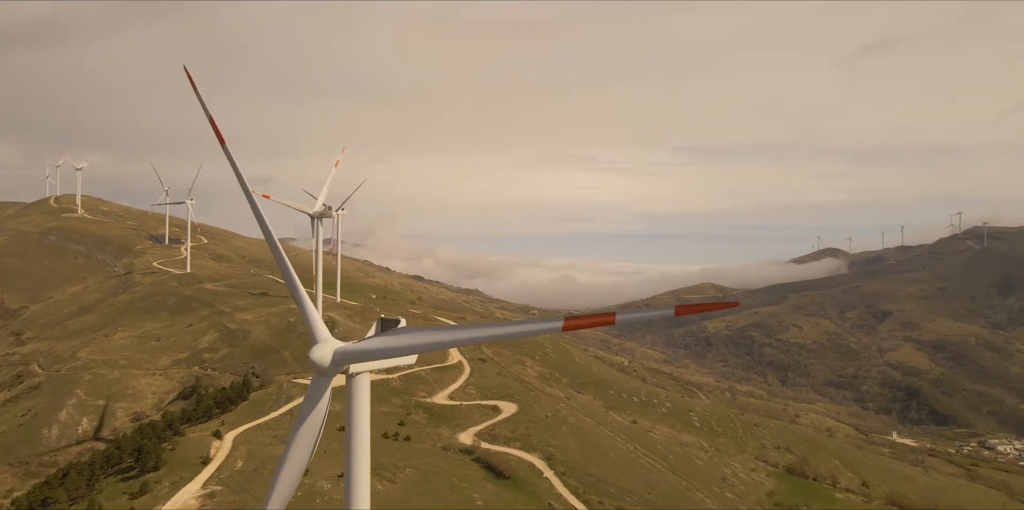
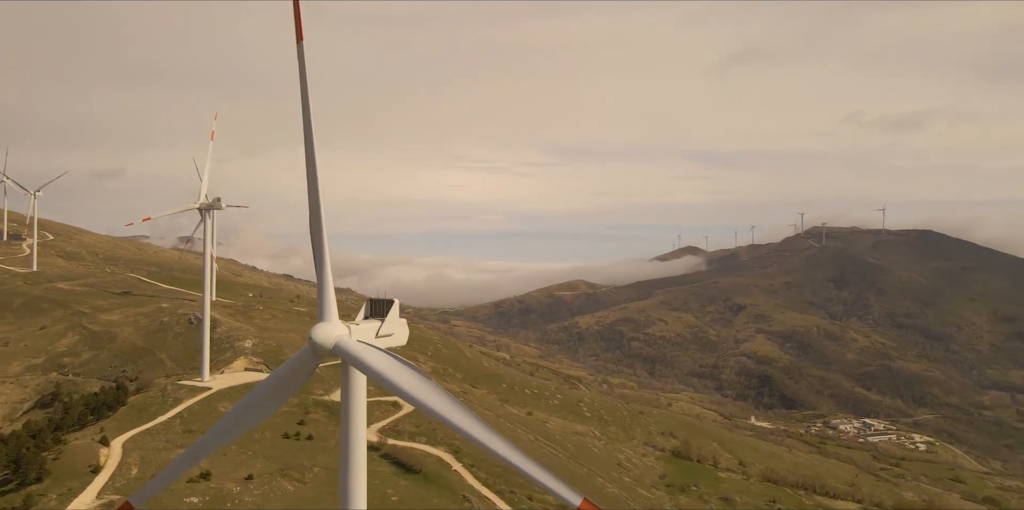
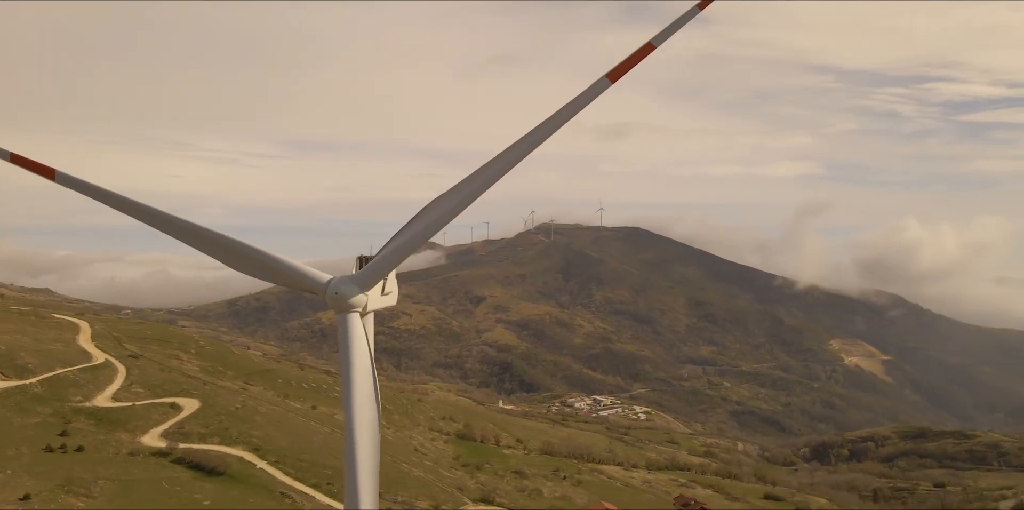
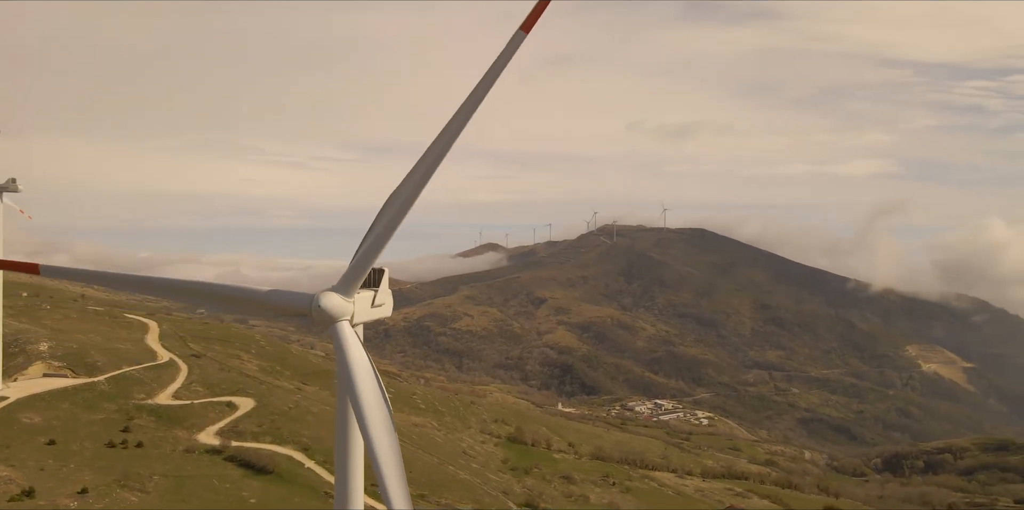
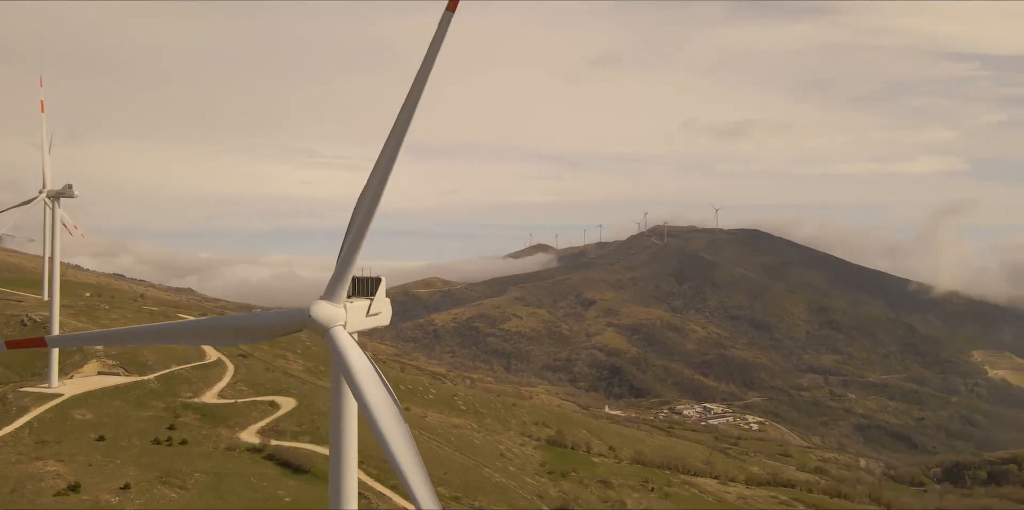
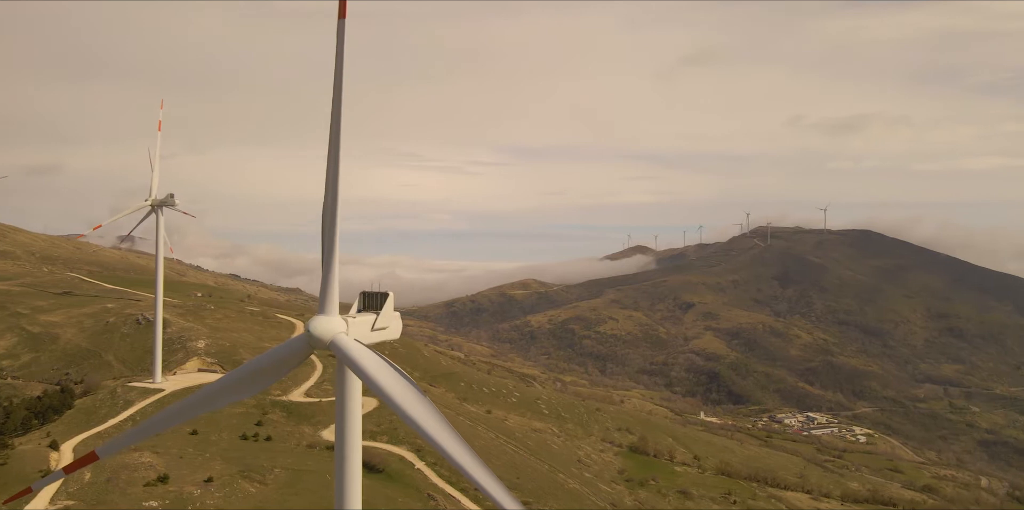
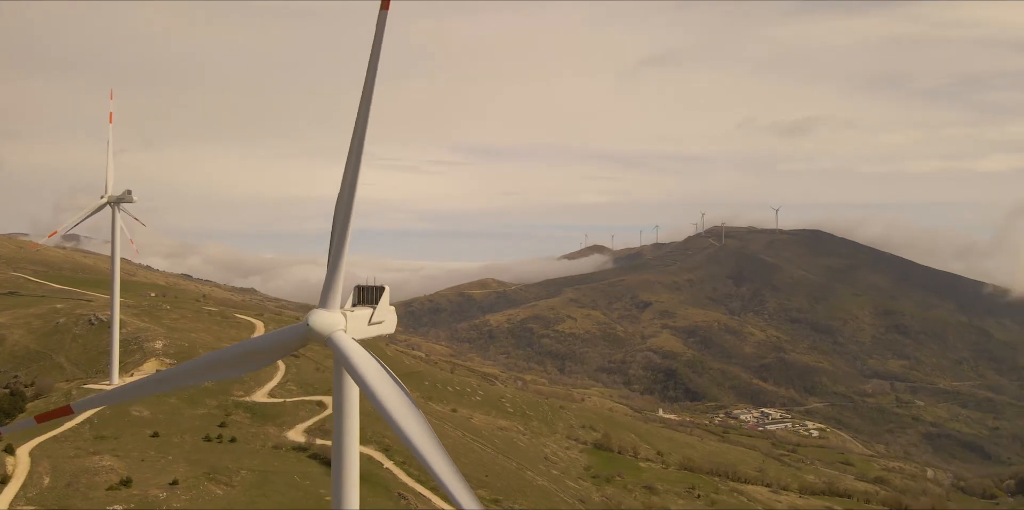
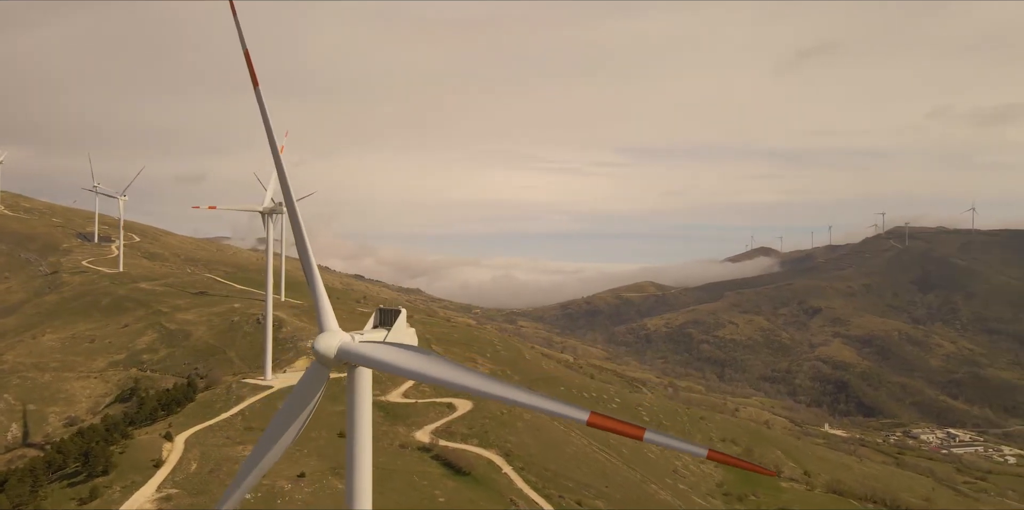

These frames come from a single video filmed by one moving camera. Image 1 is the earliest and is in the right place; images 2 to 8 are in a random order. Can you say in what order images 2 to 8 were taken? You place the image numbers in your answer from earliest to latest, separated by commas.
8, 2, 6, 7, 5, 4, 3
